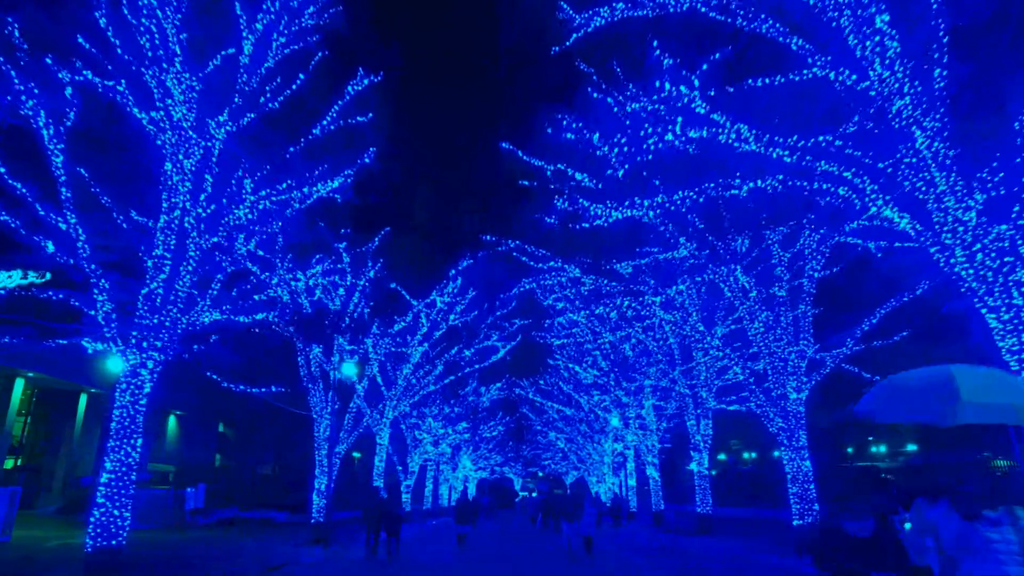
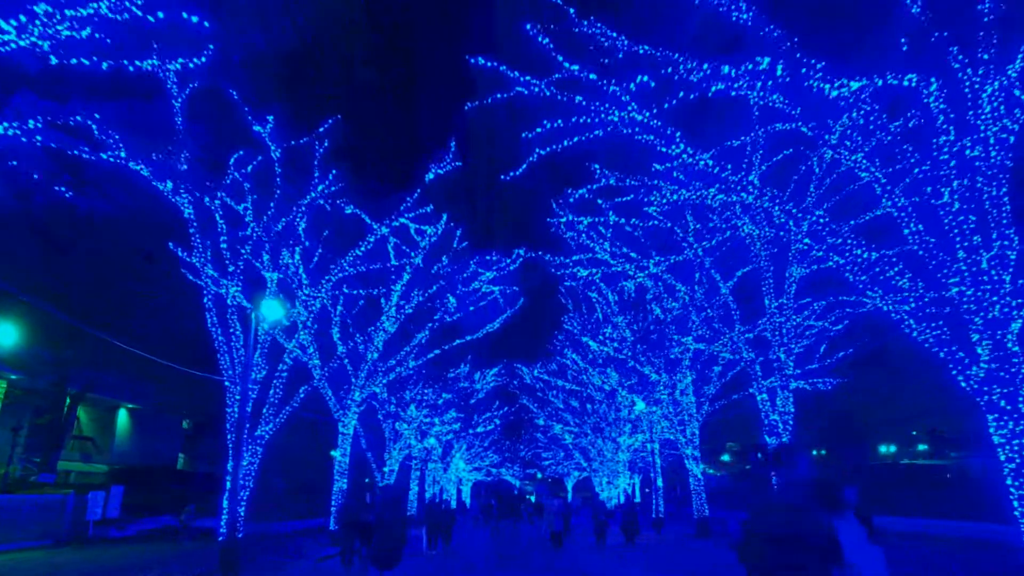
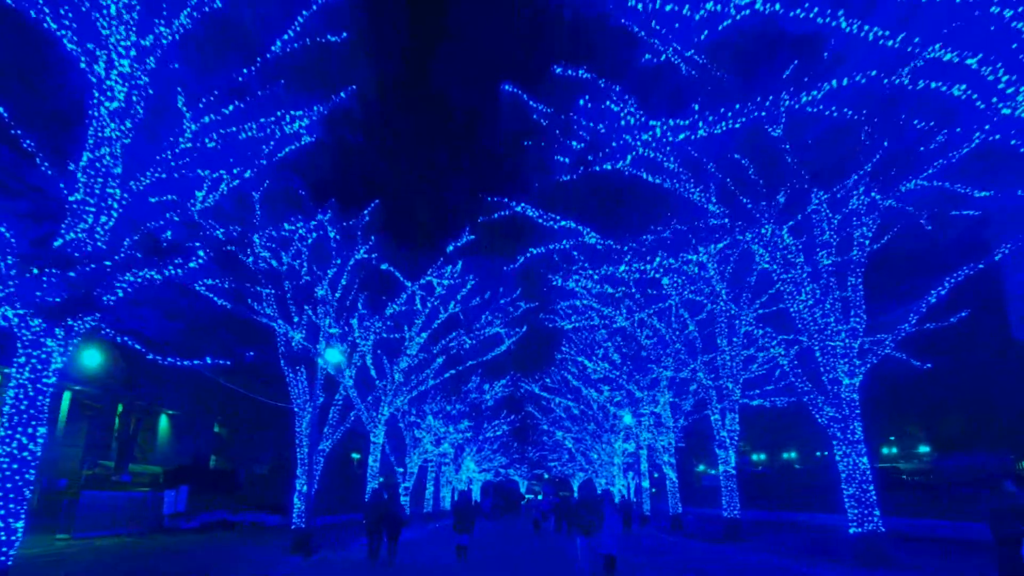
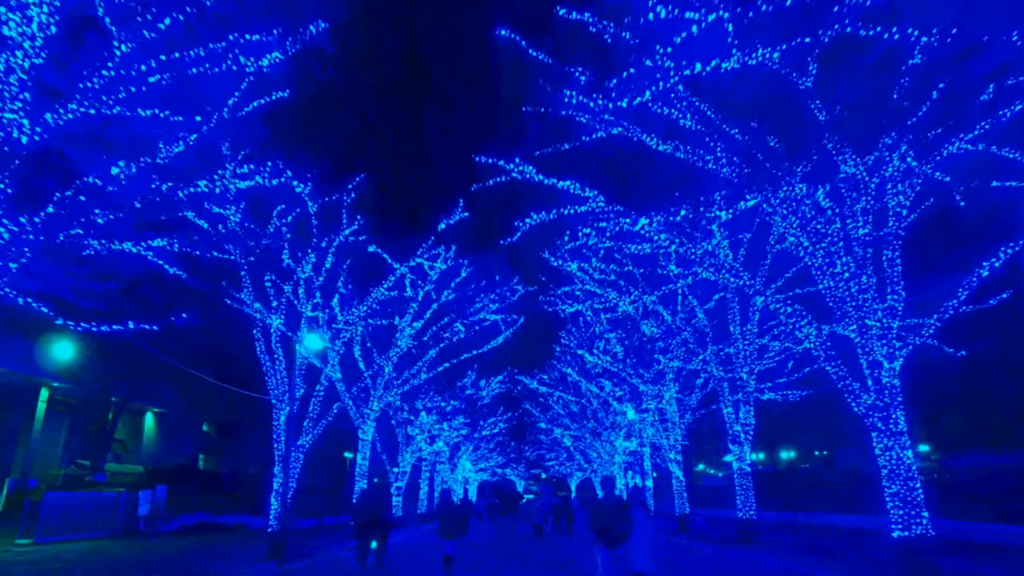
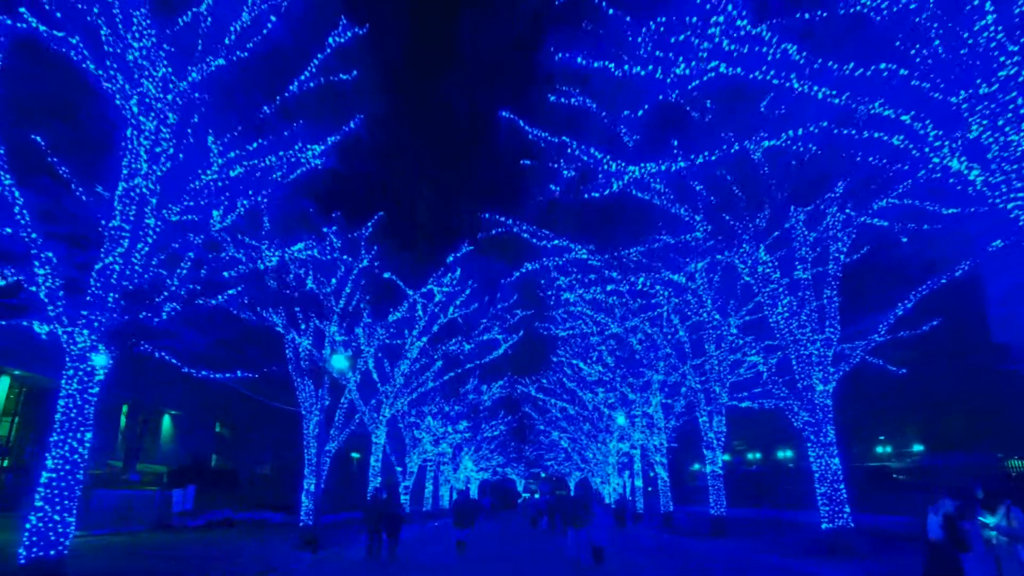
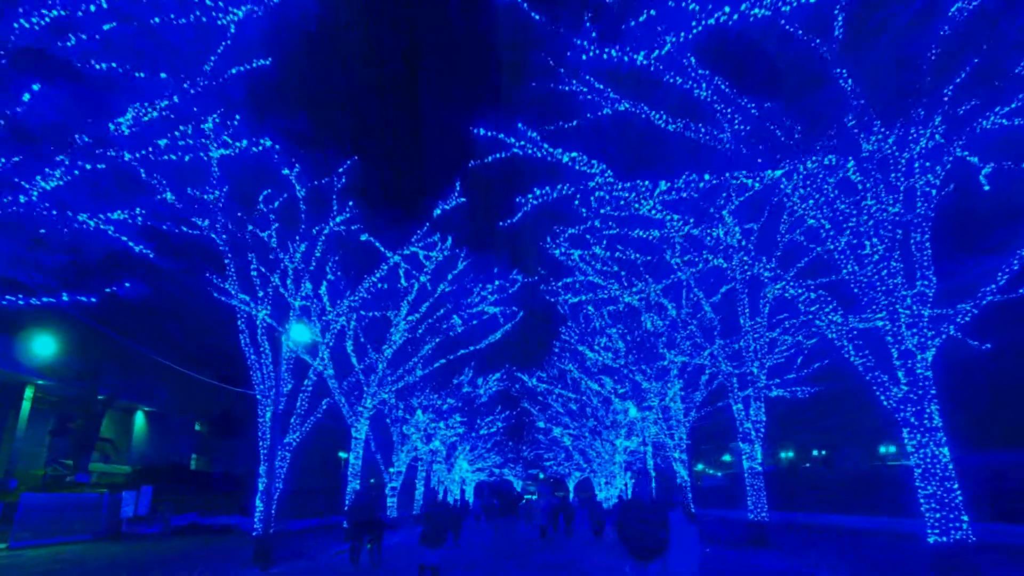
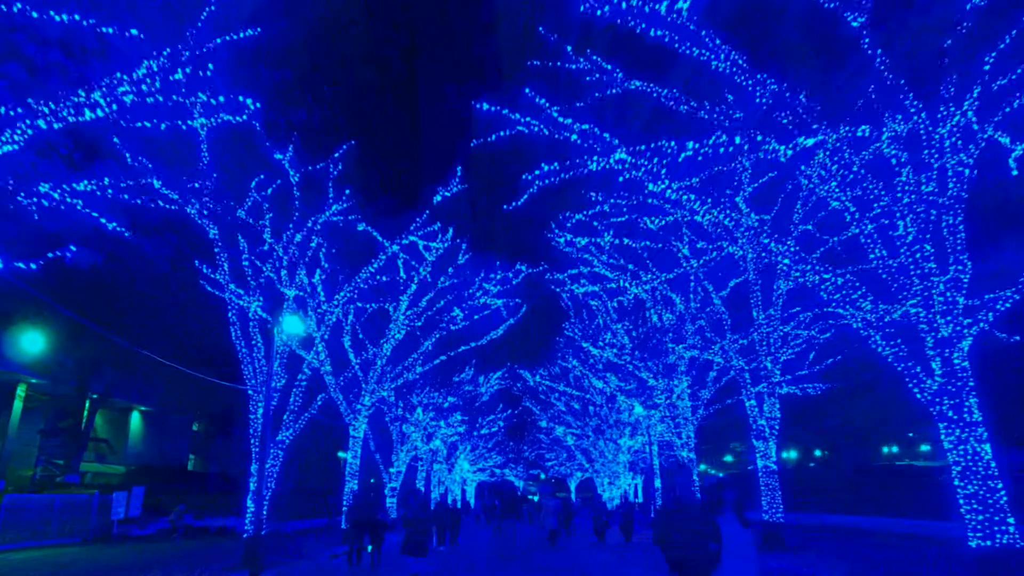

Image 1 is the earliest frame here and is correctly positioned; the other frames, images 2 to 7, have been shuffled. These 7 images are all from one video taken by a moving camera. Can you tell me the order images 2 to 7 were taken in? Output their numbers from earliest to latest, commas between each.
5, 3, 4, 6, 7, 2
